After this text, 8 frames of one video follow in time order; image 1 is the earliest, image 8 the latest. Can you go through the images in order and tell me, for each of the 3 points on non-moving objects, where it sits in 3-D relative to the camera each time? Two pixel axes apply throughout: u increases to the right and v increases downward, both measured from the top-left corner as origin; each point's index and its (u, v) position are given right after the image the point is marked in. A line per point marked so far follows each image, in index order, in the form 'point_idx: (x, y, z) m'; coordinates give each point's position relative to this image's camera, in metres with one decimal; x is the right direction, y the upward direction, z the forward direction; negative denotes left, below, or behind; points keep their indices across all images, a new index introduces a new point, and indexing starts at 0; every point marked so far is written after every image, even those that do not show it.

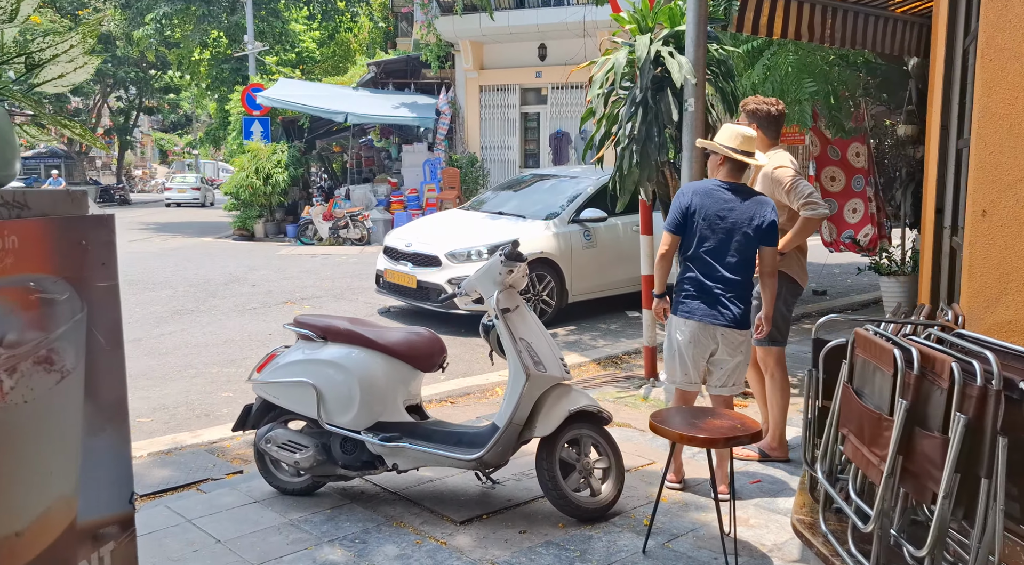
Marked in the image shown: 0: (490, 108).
0: (-0.5, +3.7, +17.9) m
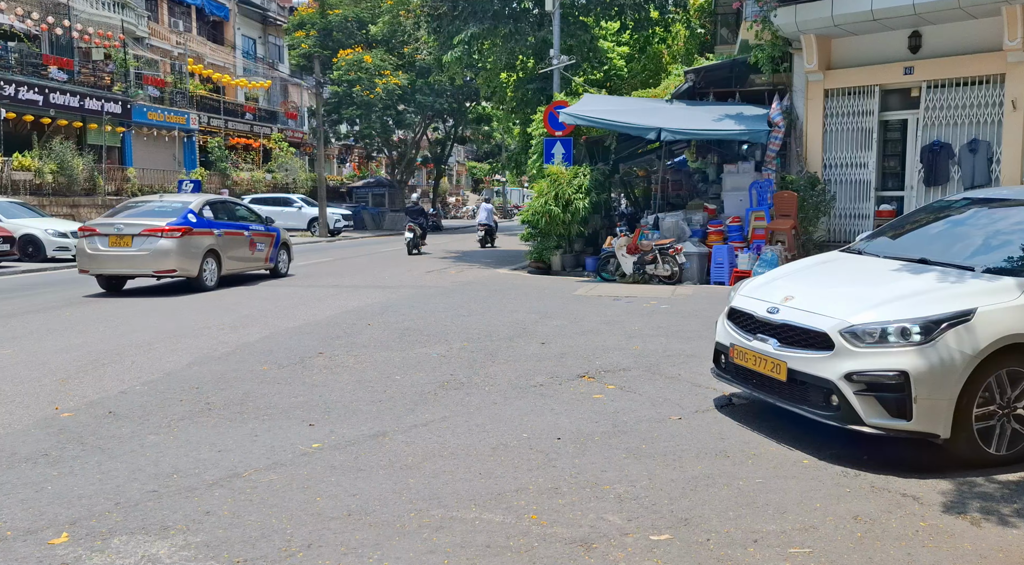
0: (+5.6, +2.8, +14.4) m
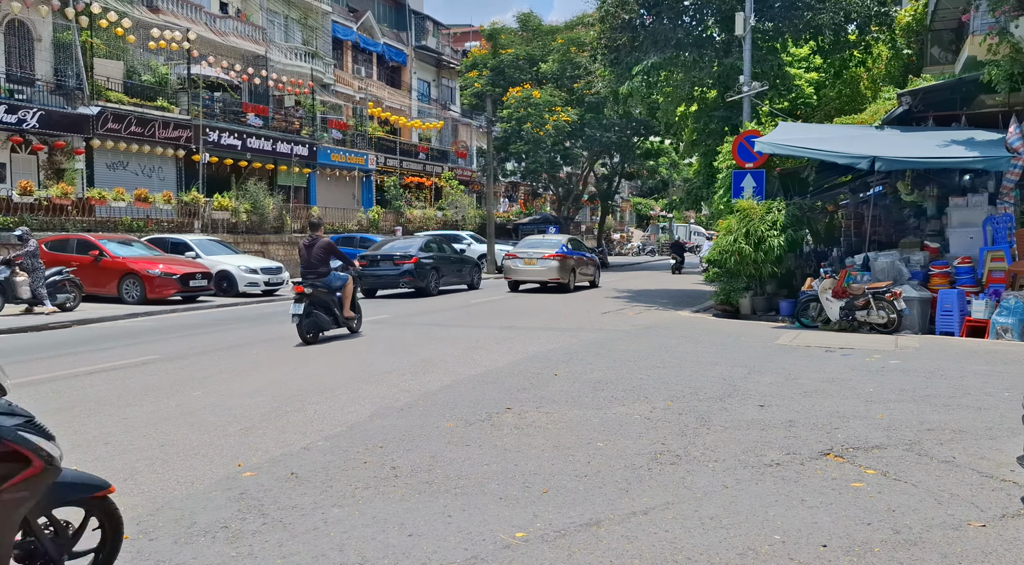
0: (+8.5, +2.1, +12.3) m
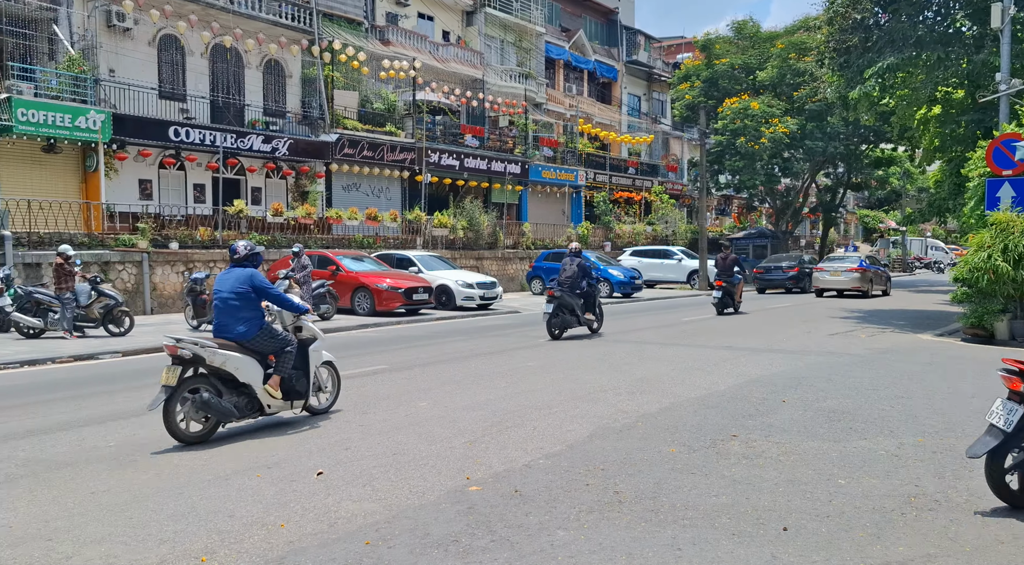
0: (+11.3, +1.8, +9.8) m
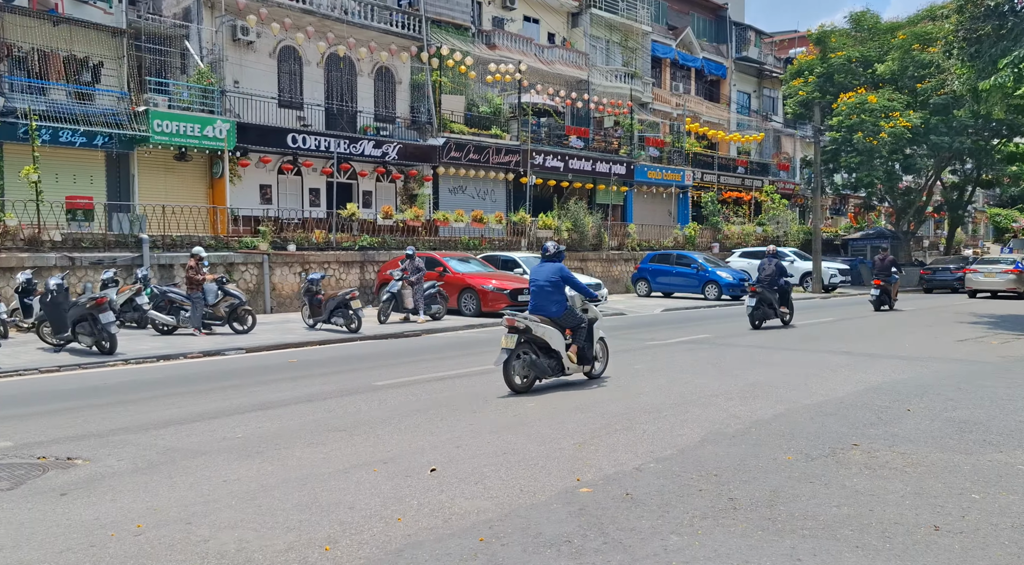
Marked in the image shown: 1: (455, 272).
0: (+12.5, +1.7, +8.3) m
1: (-1.3, +0.2, +18.7) m
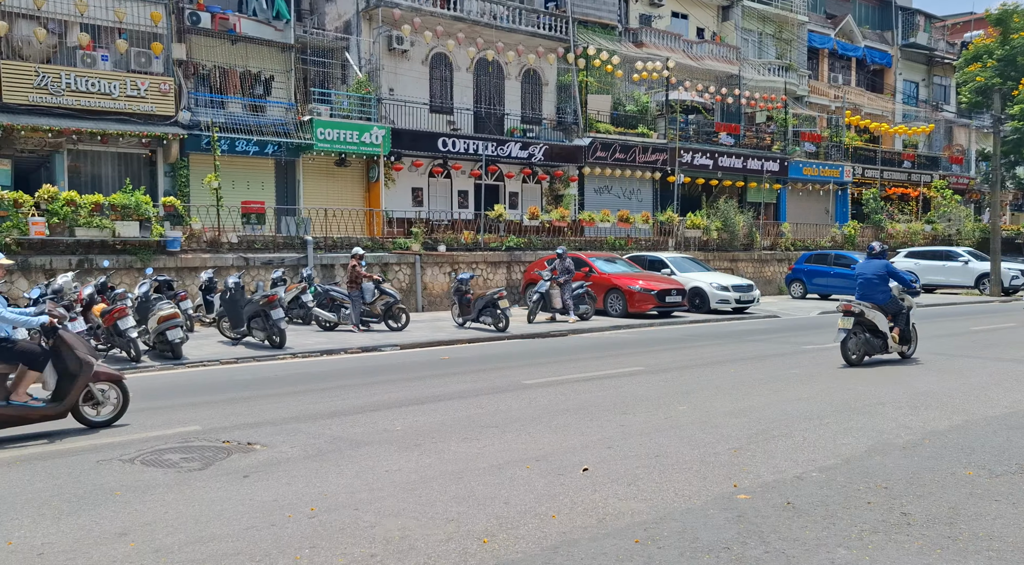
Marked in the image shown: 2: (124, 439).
0: (+13.8, +1.7, +6.0) m
1: (+2.0, +0.2, +18.7) m
2: (-3.0, -1.2, +6.5) m
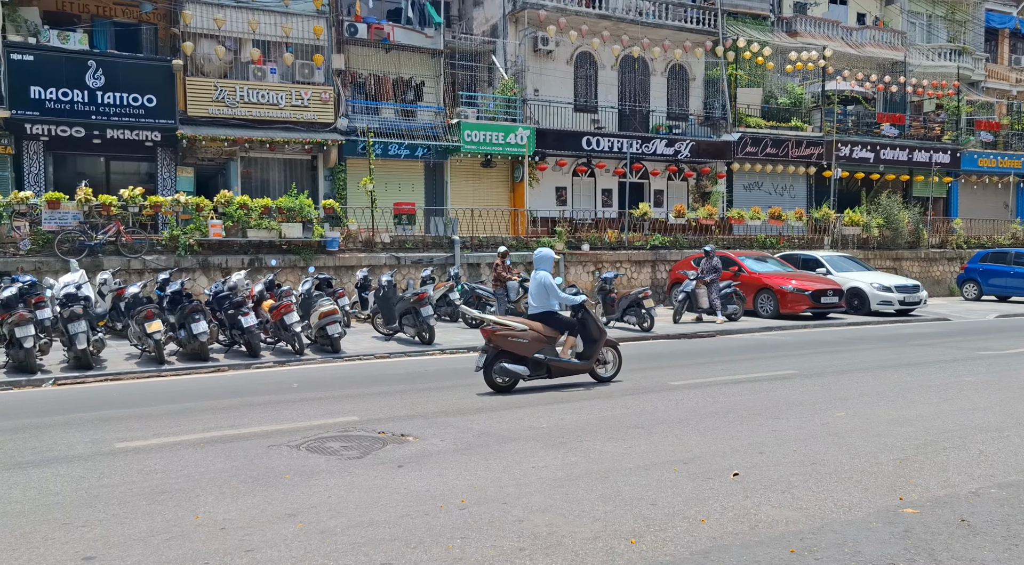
0: (+14.7, +1.6, +3.6) m
1: (+5.2, +0.2, +18.1) m
2: (-1.8, -1.2, +6.9) m
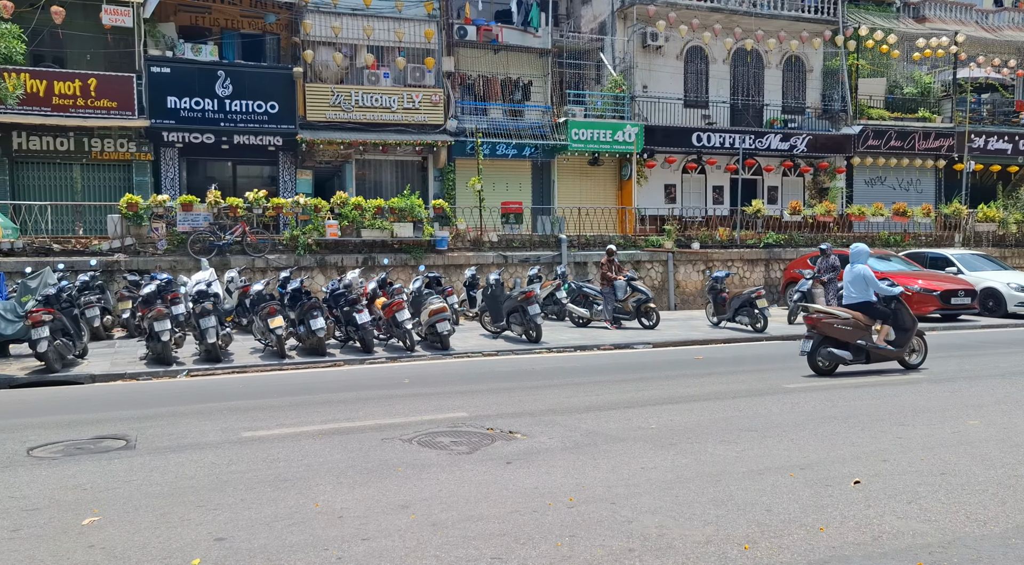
0: (+15.0, +1.6, +1.7) m
1: (+7.4, +0.2, +17.3) m
2: (-0.9, -1.2, +7.1) m
